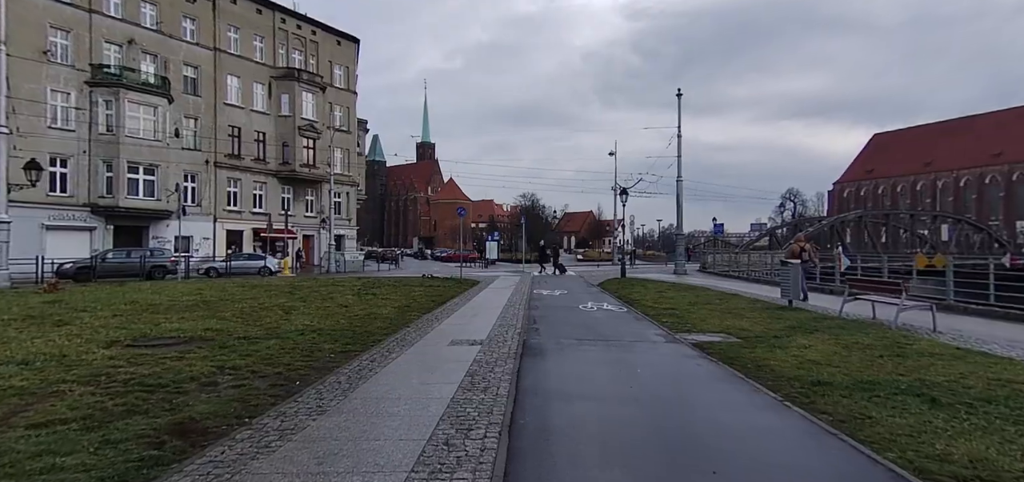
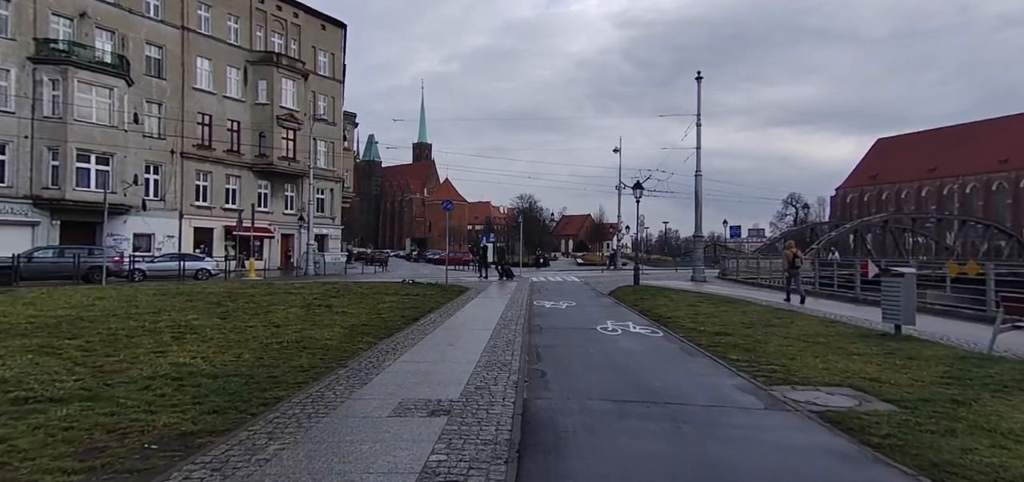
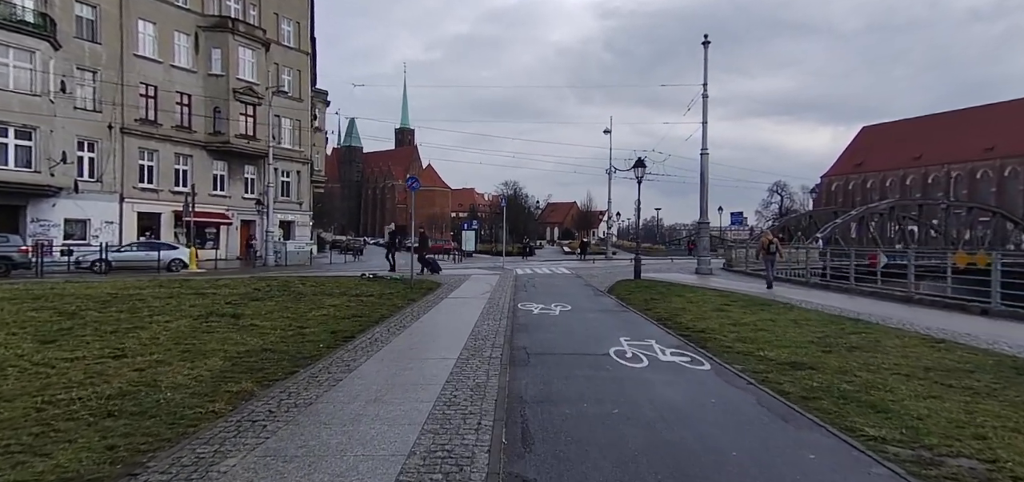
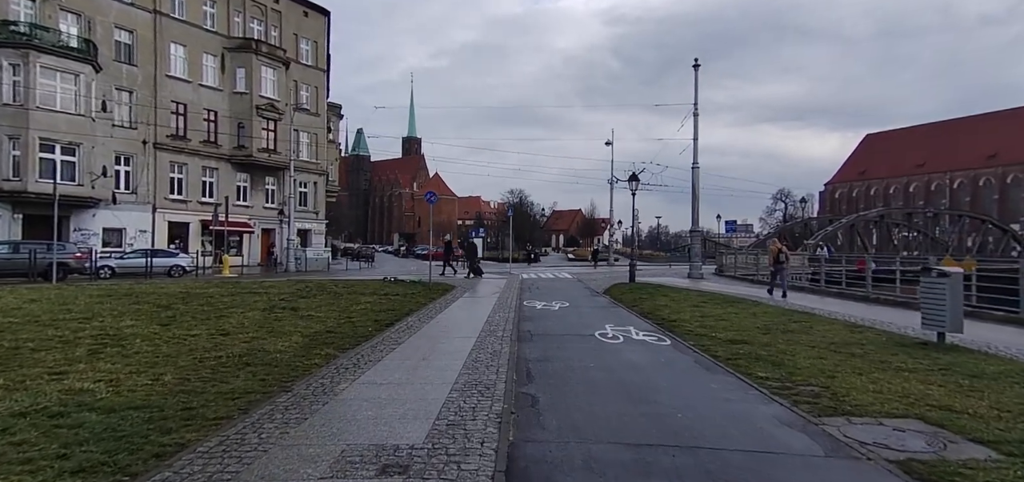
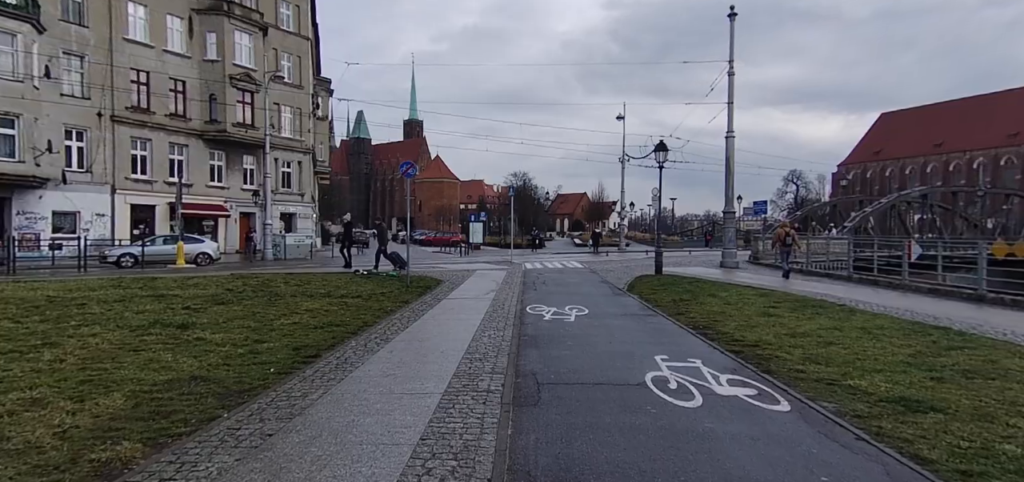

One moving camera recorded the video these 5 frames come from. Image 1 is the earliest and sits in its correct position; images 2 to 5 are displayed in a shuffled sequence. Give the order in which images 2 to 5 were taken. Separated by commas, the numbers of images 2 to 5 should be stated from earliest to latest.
2, 4, 3, 5
